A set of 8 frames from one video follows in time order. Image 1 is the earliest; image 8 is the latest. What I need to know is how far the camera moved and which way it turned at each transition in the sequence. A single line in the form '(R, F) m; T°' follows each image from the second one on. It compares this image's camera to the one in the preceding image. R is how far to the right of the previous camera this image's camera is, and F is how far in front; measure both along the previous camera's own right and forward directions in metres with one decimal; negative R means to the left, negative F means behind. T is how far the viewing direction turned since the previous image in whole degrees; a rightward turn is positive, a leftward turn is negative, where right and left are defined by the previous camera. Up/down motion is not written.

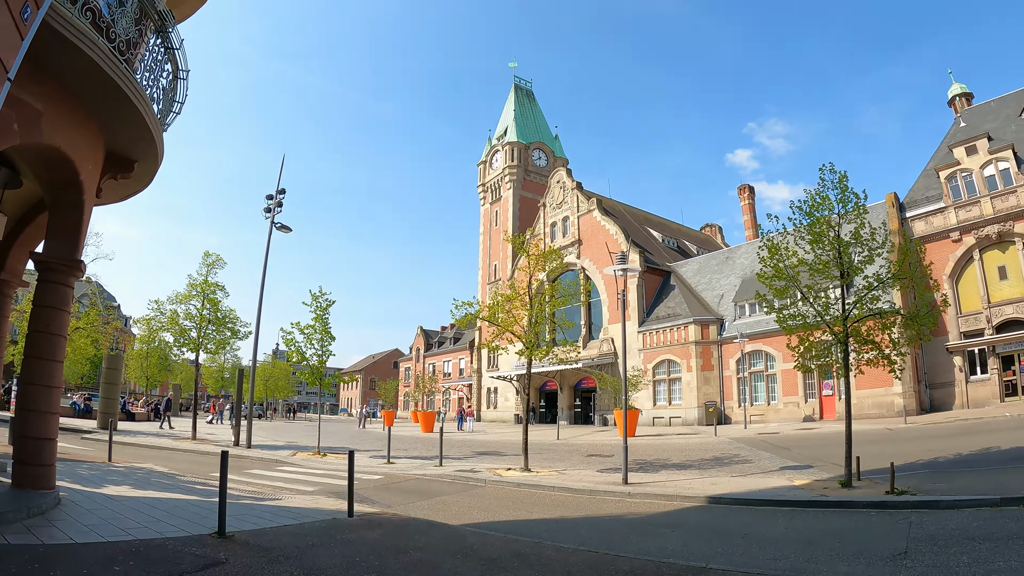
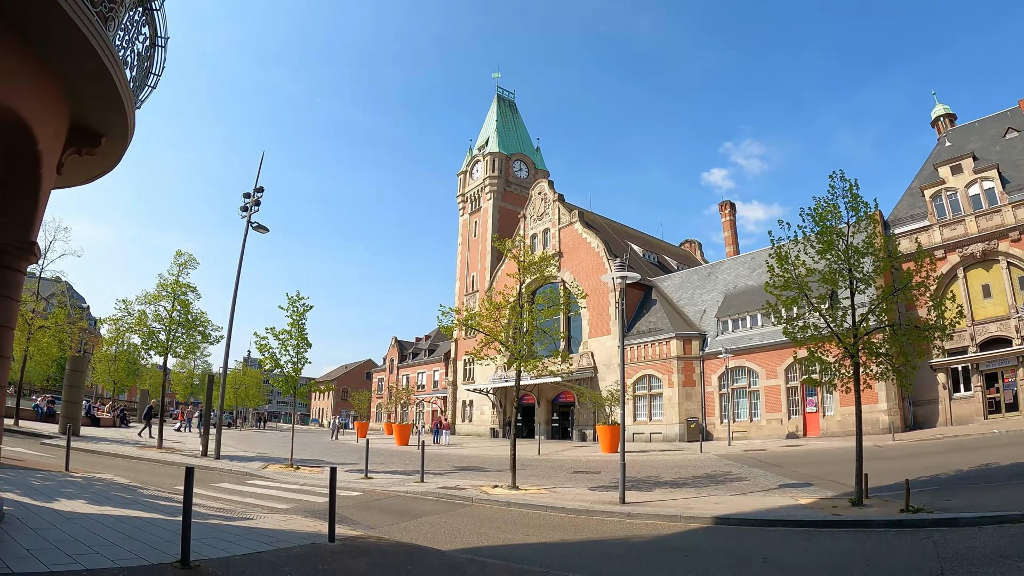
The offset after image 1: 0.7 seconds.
(-0.3, +0.6) m; +2°
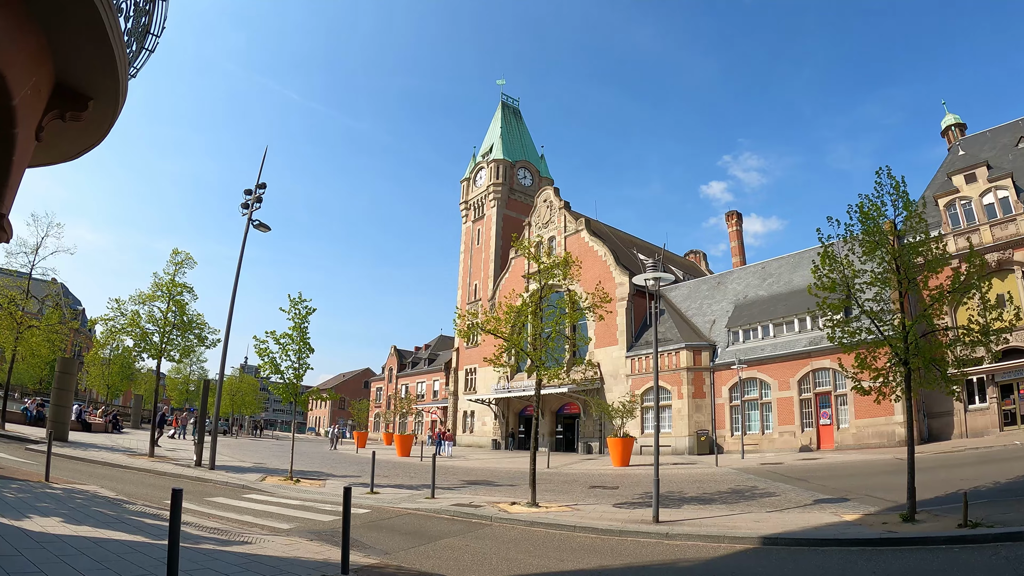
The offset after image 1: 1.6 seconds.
(-0.4, +0.8) m; 0°
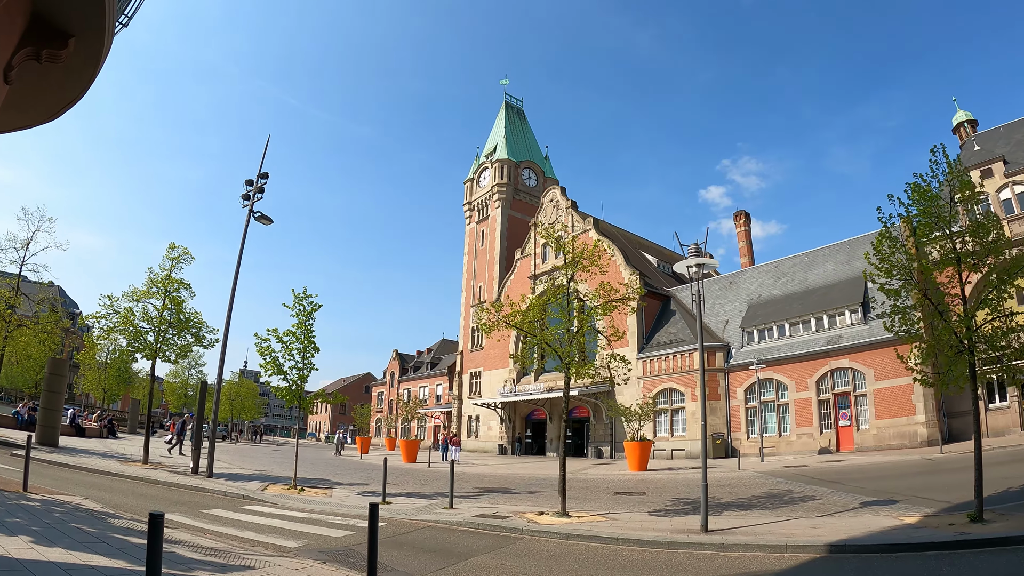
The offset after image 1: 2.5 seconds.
(-0.4, +1.0) m; 0°
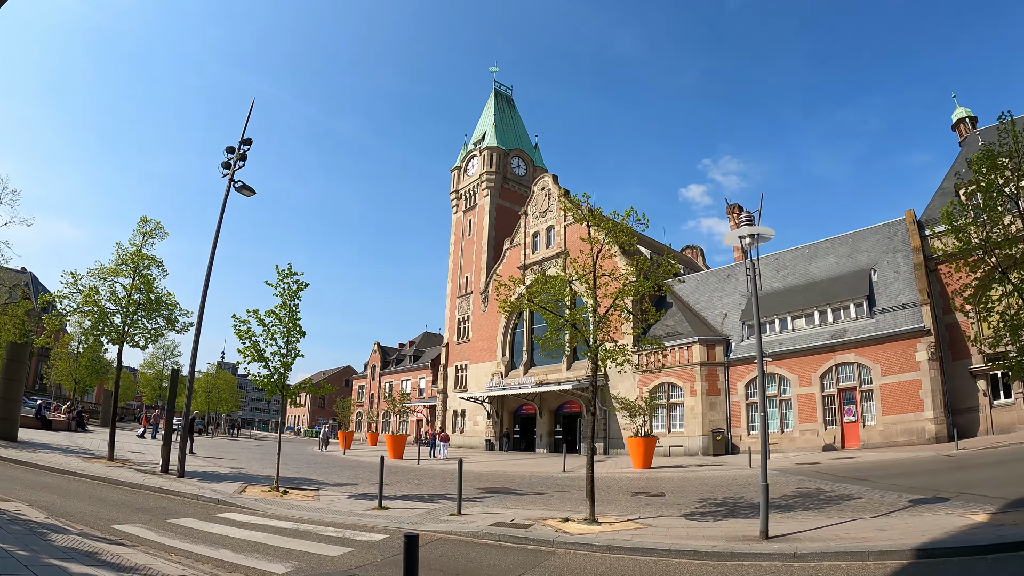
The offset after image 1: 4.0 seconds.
(-0.6, +1.3) m; +2°
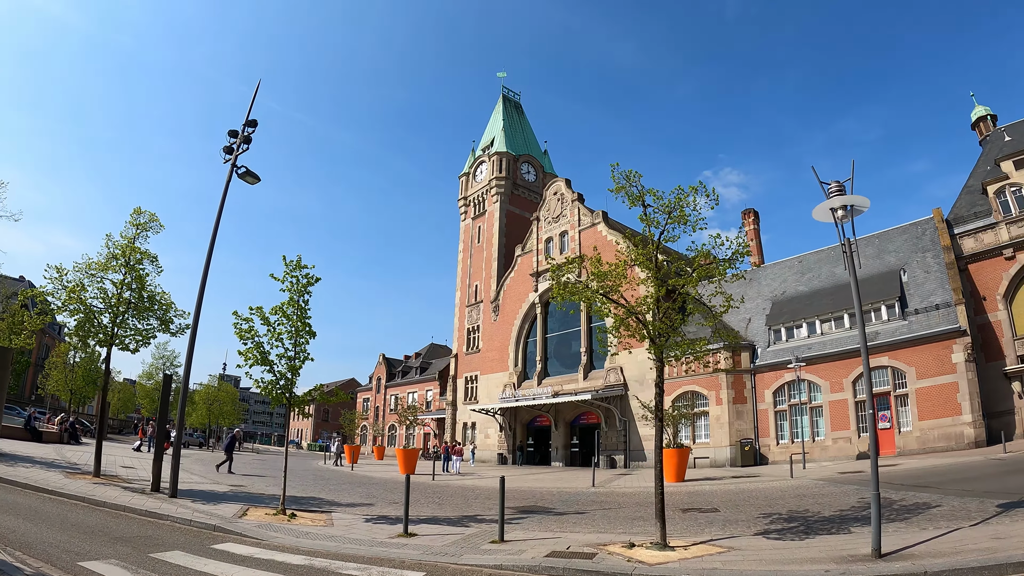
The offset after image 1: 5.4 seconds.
(-0.6, +1.4) m; 0°
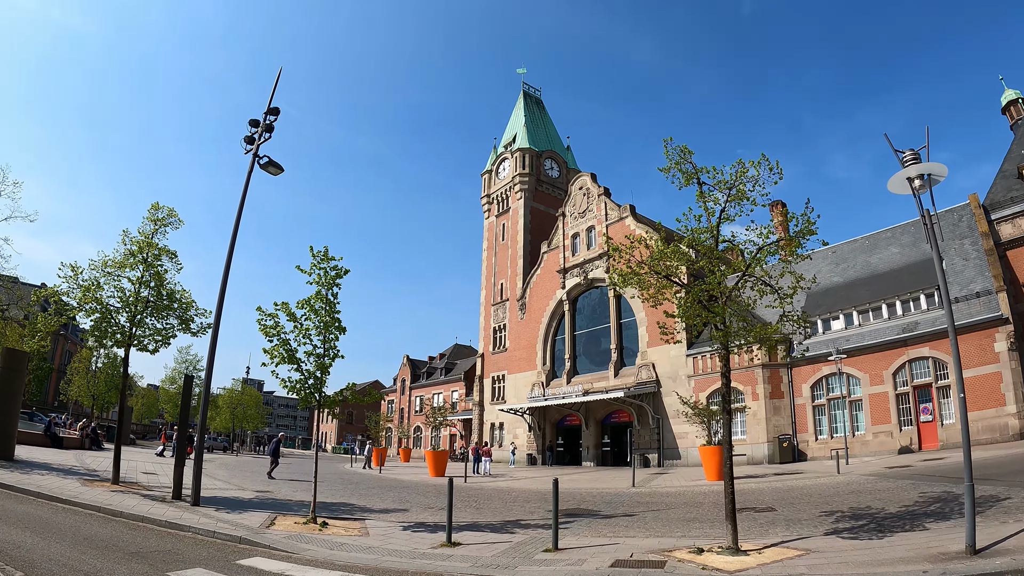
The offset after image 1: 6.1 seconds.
(-0.4, +0.8) m; -2°
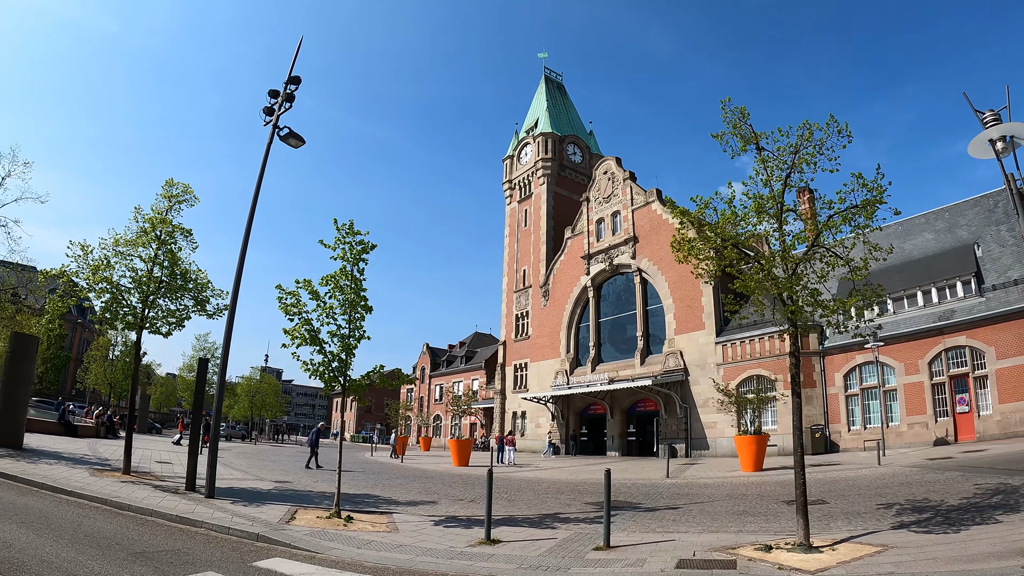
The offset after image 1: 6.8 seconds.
(-0.3, +0.8) m; -2°
